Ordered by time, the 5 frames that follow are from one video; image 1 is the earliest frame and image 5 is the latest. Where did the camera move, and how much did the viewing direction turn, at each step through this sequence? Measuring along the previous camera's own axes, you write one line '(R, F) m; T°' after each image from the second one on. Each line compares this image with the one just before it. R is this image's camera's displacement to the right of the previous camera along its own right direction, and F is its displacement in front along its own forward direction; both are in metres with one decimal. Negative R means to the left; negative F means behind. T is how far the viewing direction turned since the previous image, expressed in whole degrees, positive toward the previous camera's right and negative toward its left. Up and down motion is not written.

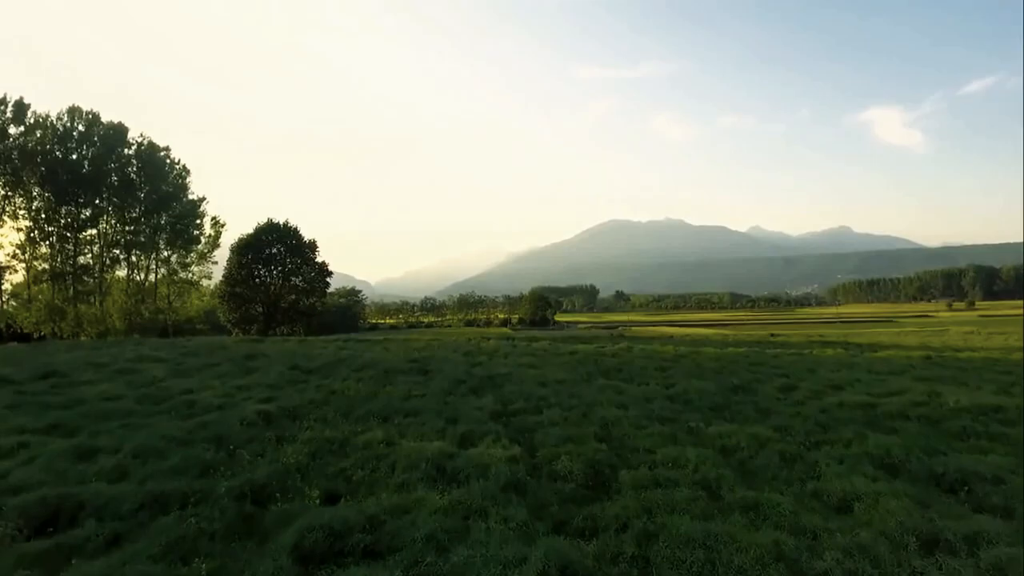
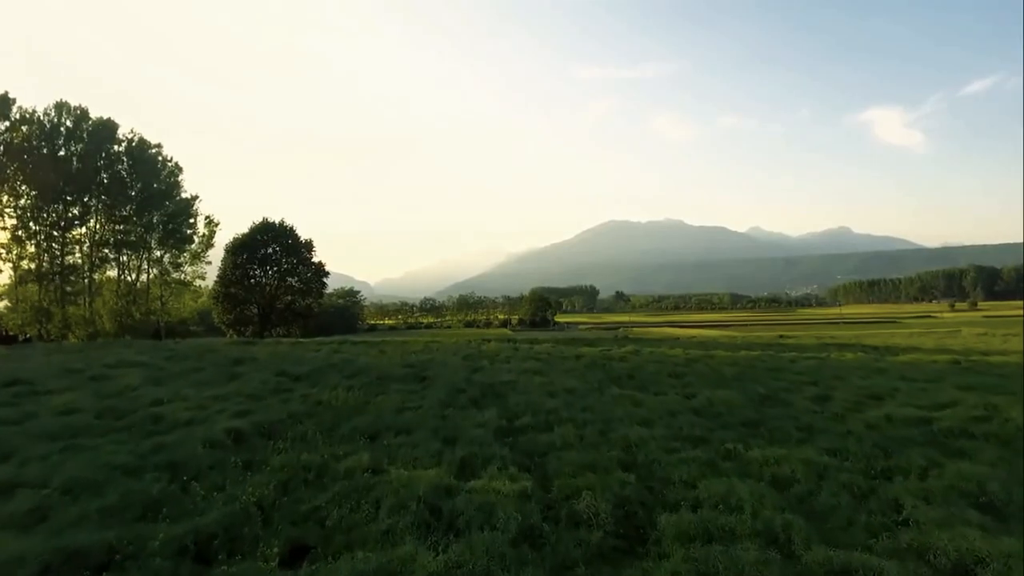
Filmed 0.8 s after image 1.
(-0.1, +1.3) m; 0°
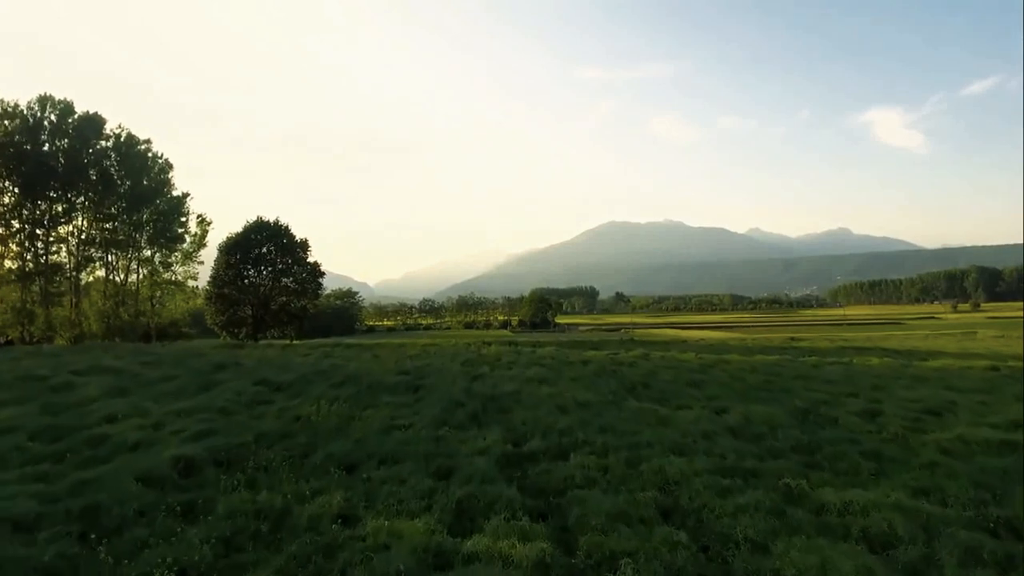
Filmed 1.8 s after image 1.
(-0.1, +1.5) m; 0°
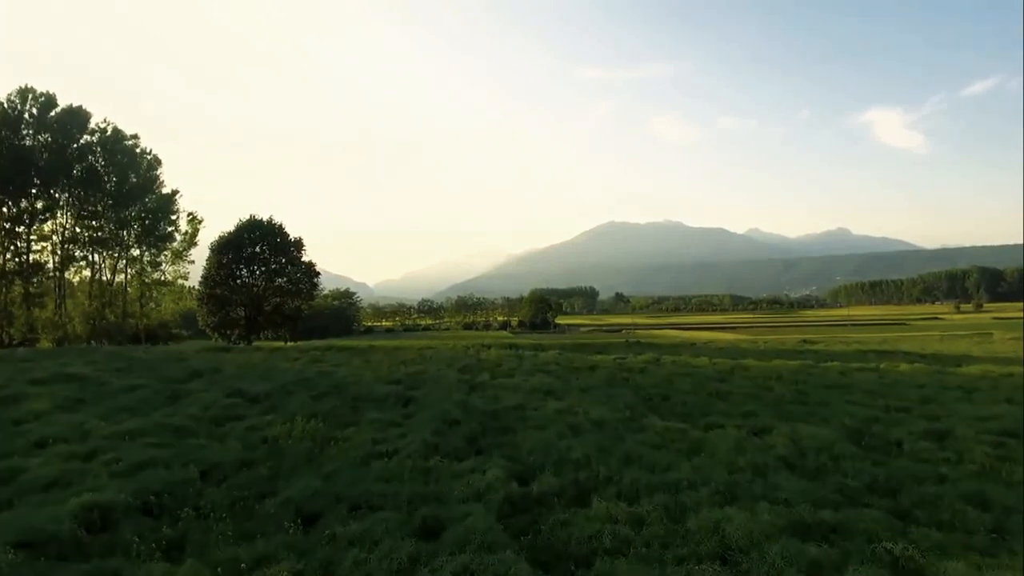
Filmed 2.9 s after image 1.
(-0.1, +1.6) m; 0°
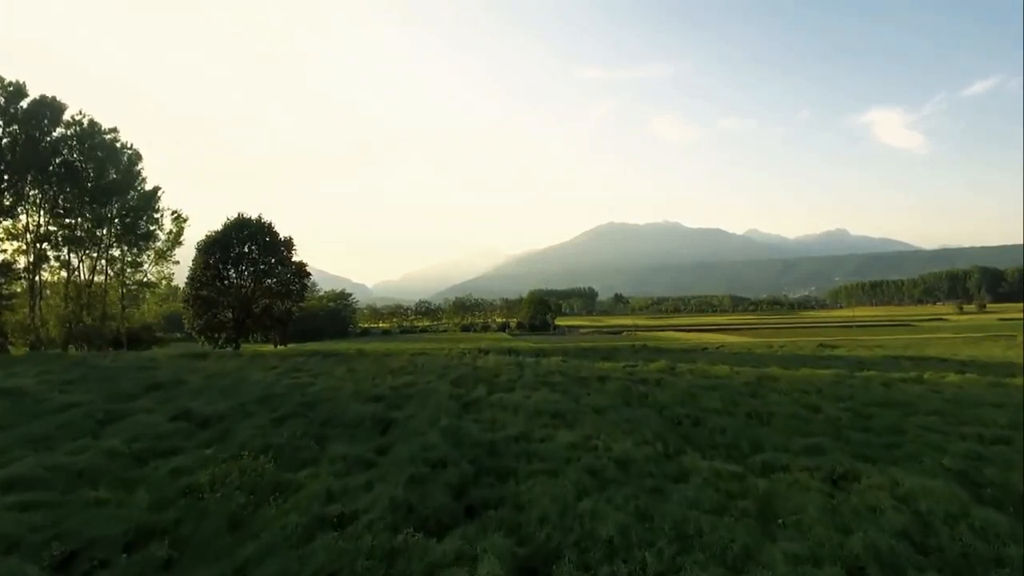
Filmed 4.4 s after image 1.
(0.0, +2.3) m; 0°
